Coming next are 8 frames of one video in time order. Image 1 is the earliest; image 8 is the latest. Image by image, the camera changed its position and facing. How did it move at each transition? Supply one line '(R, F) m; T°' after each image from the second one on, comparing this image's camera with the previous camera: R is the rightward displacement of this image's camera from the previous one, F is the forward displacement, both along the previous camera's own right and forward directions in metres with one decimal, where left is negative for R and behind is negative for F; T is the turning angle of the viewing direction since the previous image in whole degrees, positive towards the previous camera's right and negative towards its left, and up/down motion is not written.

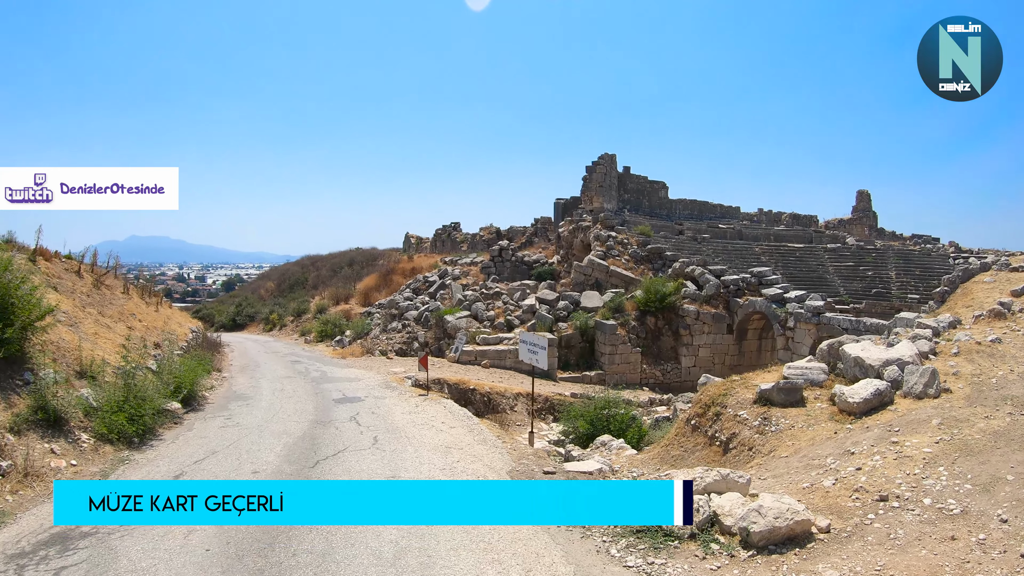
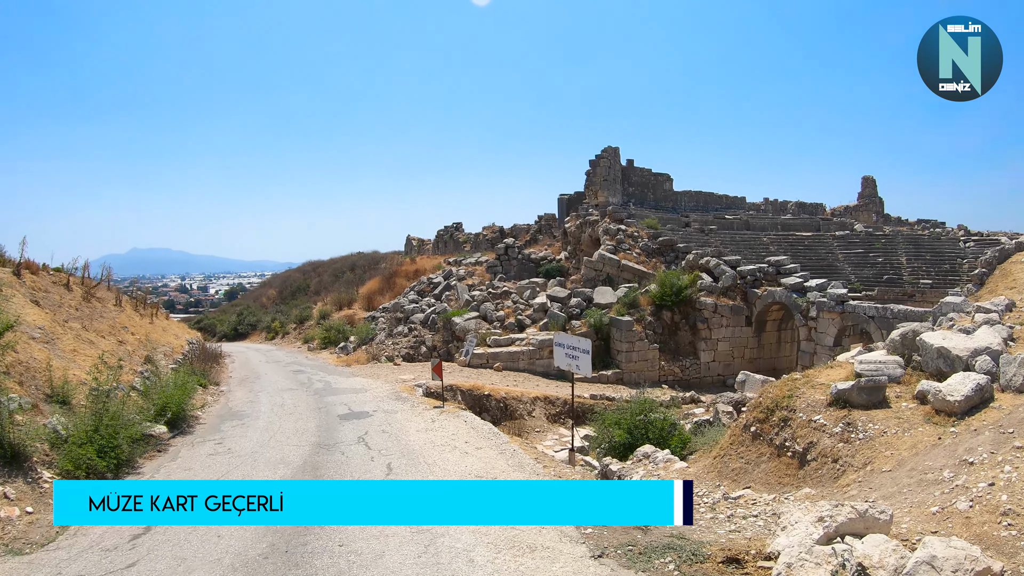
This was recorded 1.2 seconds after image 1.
(-0.2, +0.7) m; 0°
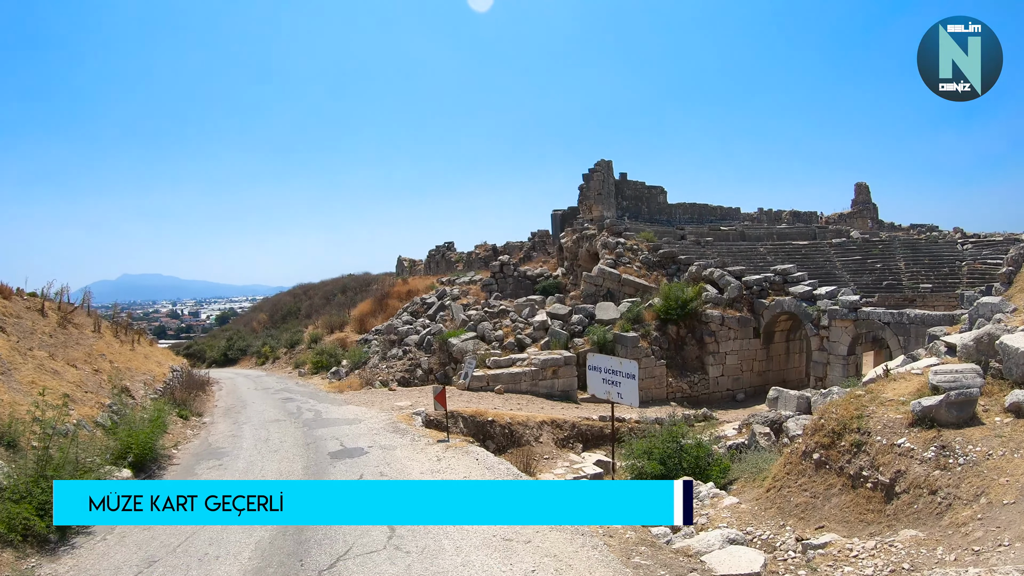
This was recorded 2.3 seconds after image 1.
(-0.2, +0.7) m; +1°
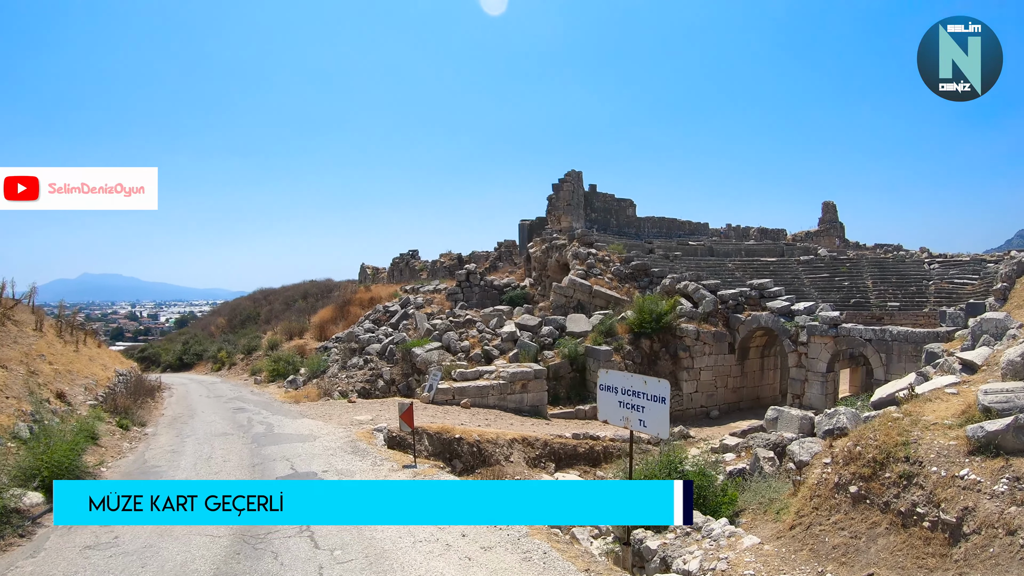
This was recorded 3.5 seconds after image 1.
(-0.1, +0.6) m; +3°
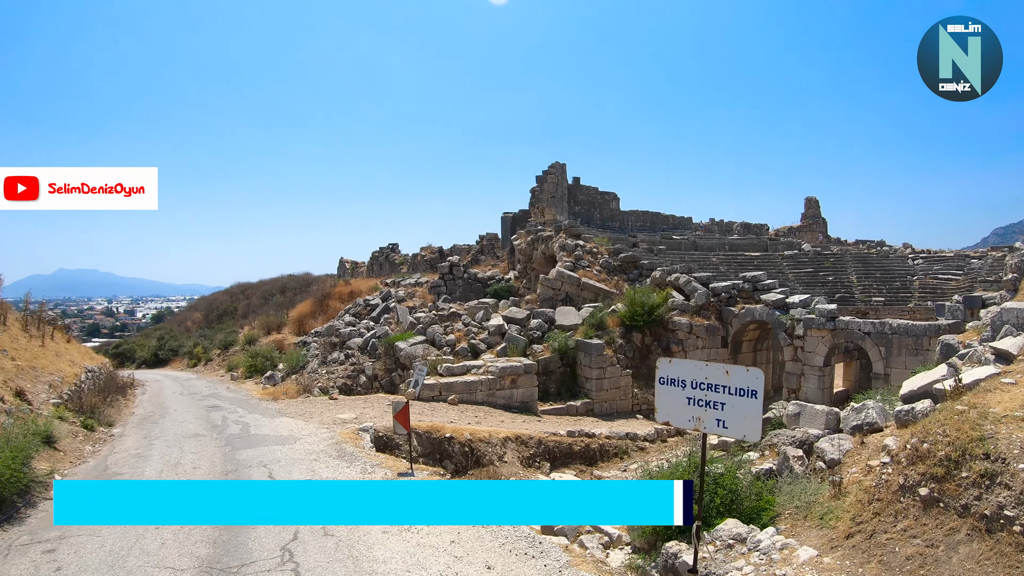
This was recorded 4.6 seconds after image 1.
(-0.2, +0.5) m; +2°
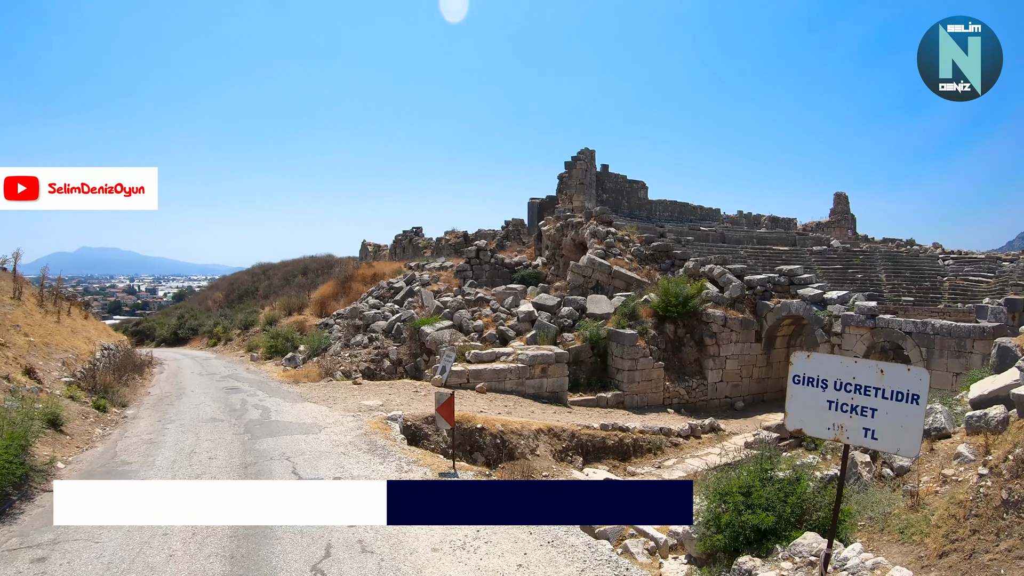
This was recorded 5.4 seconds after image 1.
(-0.3, +0.5) m; -2°
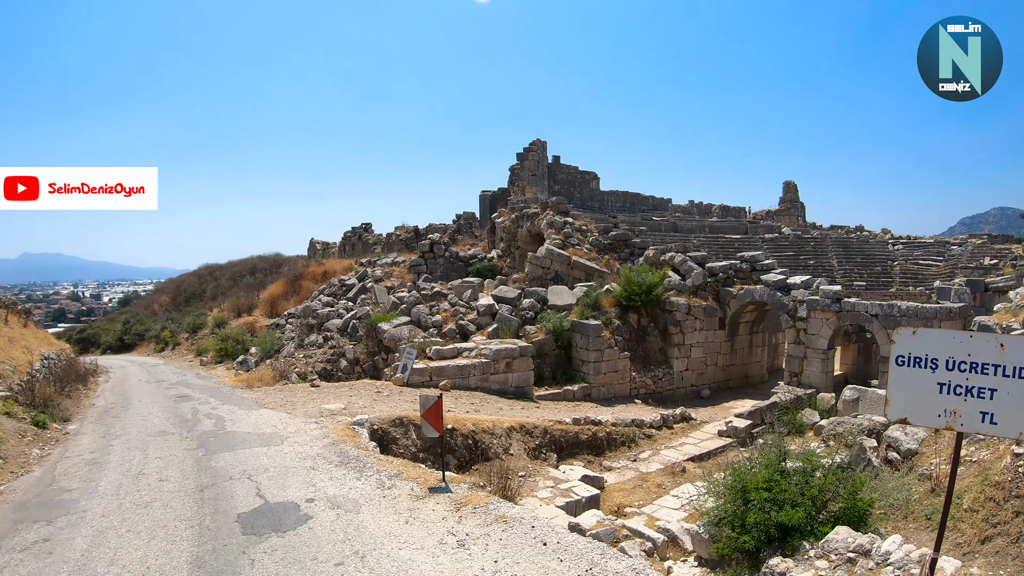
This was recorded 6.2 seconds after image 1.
(-0.2, +0.4) m; +5°
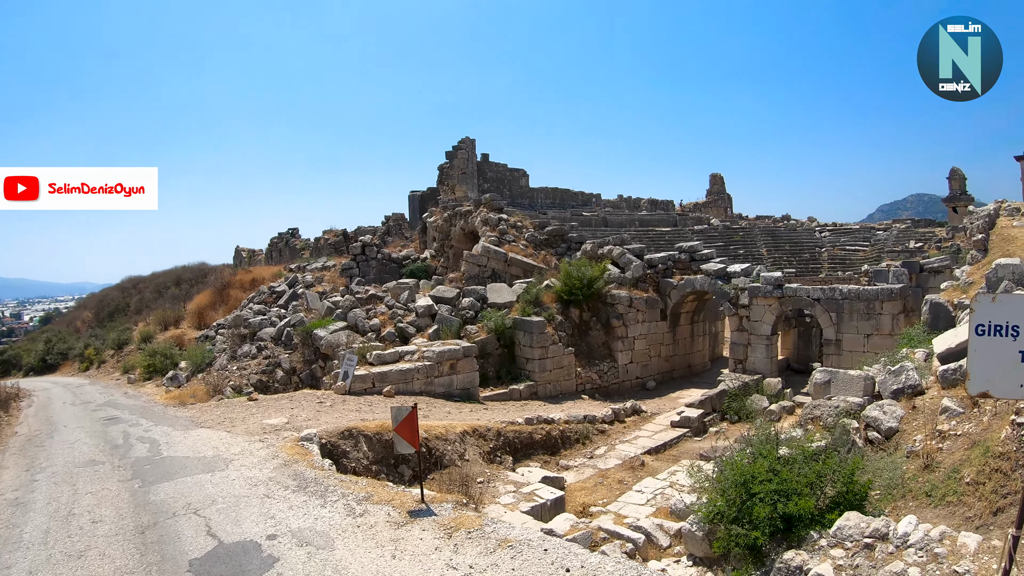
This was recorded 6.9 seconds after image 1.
(-0.3, +0.3) m; +7°
